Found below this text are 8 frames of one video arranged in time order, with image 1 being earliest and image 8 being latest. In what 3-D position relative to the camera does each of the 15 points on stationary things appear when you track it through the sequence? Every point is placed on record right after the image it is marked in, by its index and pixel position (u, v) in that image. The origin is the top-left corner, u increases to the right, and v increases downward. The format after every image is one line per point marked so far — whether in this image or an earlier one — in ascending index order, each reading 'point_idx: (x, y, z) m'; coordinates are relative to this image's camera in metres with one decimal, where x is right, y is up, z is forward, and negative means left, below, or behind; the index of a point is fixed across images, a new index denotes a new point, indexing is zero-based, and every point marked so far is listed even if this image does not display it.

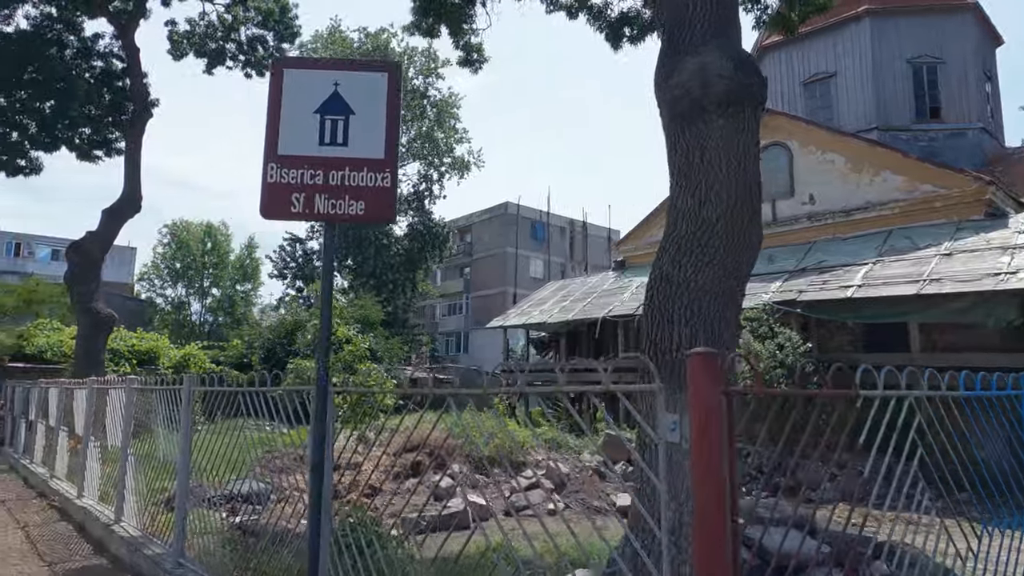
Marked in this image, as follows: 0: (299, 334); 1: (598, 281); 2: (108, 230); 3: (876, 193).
0: (-5.1, -1.1, +19.5) m
1: (+1.9, +0.1, +17.6) m
2: (-8.2, +1.2, +16.3) m
3: (+7.1, +1.8, +15.2) m
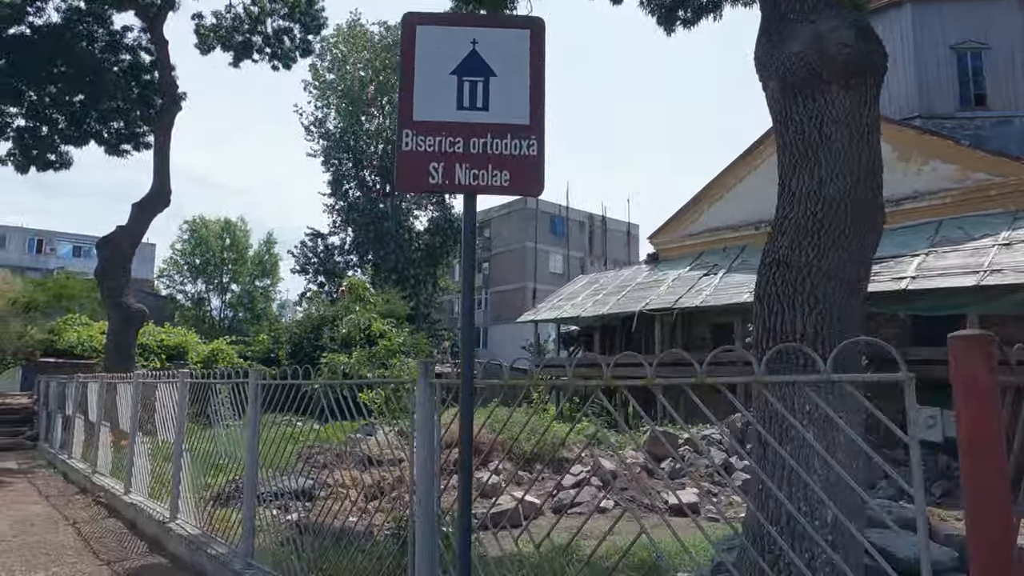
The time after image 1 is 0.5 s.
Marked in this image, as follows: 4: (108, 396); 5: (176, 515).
0: (-4.4, -1.0, +19.4) m
1: (+2.6, +0.3, +17.3) m
2: (-7.5, +1.3, +16.2) m
3: (+7.7, +1.9, +14.8) m
4: (-4.7, -1.3, +9.4) m
5: (-2.7, -1.9, +6.6) m
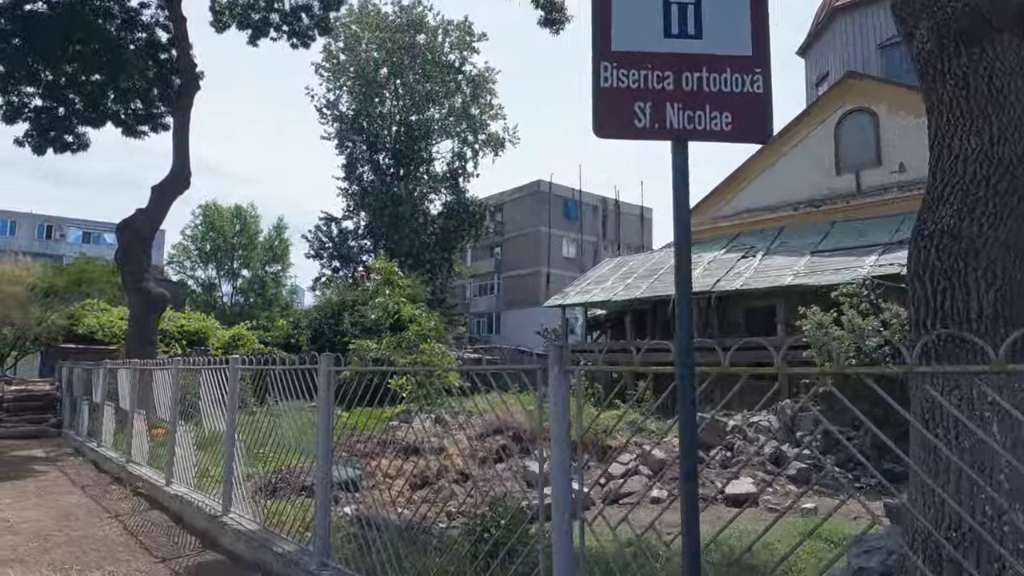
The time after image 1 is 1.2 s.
0: (-3.8, -0.6, +19.0) m
1: (+3.2, +0.6, +16.9) m
2: (-6.9, +1.6, +15.8) m
3: (+8.3, +2.2, +14.4) m
4: (-4.2, -1.1, +9.1) m
5: (-2.2, -1.7, +6.2) m
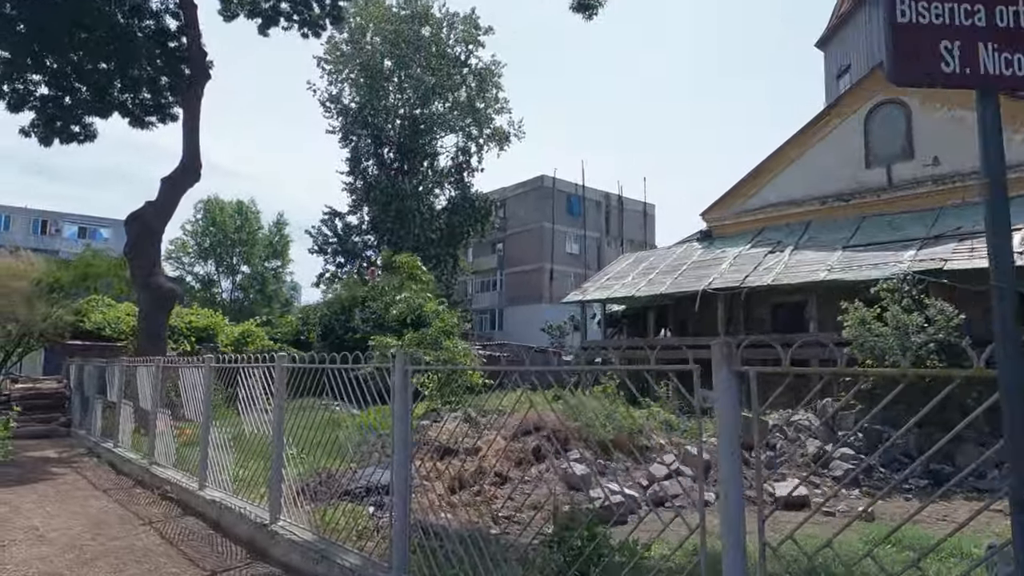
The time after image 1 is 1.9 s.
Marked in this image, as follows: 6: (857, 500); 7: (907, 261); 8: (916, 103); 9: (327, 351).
0: (-3.5, -0.5, +18.6) m
1: (+3.5, +0.7, +16.5) m
2: (-6.5, +1.7, +15.3) m
3: (+8.7, +2.3, +14.1) m
4: (-3.7, -1.0, +8.7) m
5: (-1.7, -1.6, +5.8) m
6: (+4.0, -2.4, +9.4) m
7: (+6.3, +0.4, +12.9) m
8: (+7.6, +3.4, +15.2) m
9: (-4.2, -1.4, +18.5) m
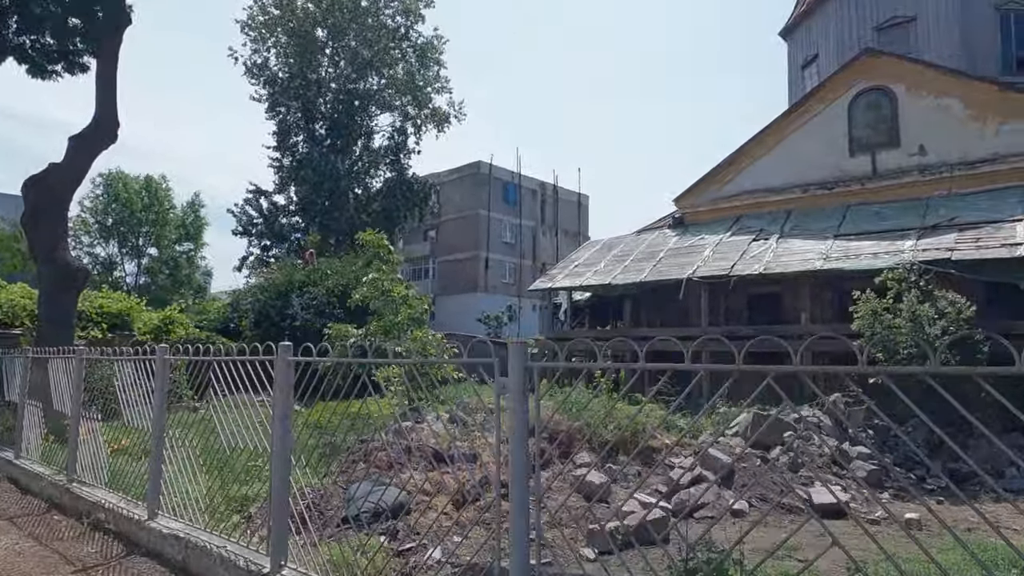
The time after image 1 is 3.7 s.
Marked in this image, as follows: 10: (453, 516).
0: (-4.4, -0.2, +16.7) m
1: (+2.8, +0.9, +15.5) m
2: (-7.1, +2.0, +13.1) m
3: (+8.2, +2.4, +13.6) m
4: (-3.6, -0.7, +6.9) m
5: (-1.3, -1.4, +4.2) m
6: (+4.0, -2.3, +8.5) m
7: (+6.0, +0.6, +12.1) m
8: (+7.0, +3.6, +14.6) m
9: (-5.2, -1.1, +16.6) m
10: (-0.5, -1.9, +6.7) m
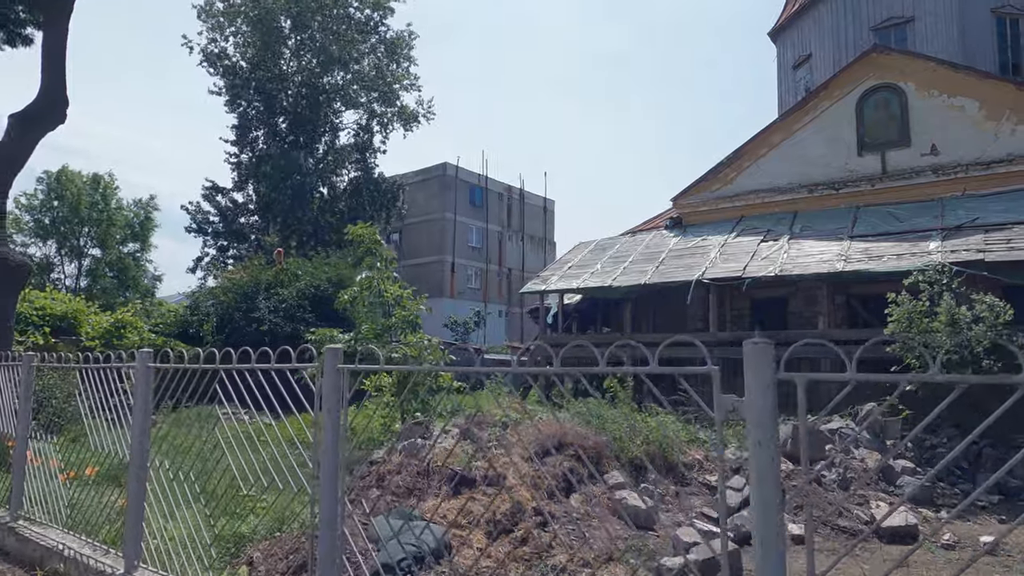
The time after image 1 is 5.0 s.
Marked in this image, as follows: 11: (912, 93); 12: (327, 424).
0: (-4.7, -0.2, +15.3) m
1: (+2.6, +0.8, +14.6) m
2: (-7.1, +2.1, +11.6) m
3: (+8.1, +2.3, +13.0) m
4: (-3.2, -0.7, +5.5) m
5: (-0.8, -1.3, +3.1) m
6: (+4.2, -2.3, +7.6) m
7: (+6.0, +0.5, +11.4) m
8: (+6.9, +3.5, +14.0) m
9: (-5.4, -1.1, +15.1) m
10: (-0.1, -1.8, +5.6) m
11: (+6.9, +3.4, +13.9) m
12: (-0.8, -0.7, +3.8) m
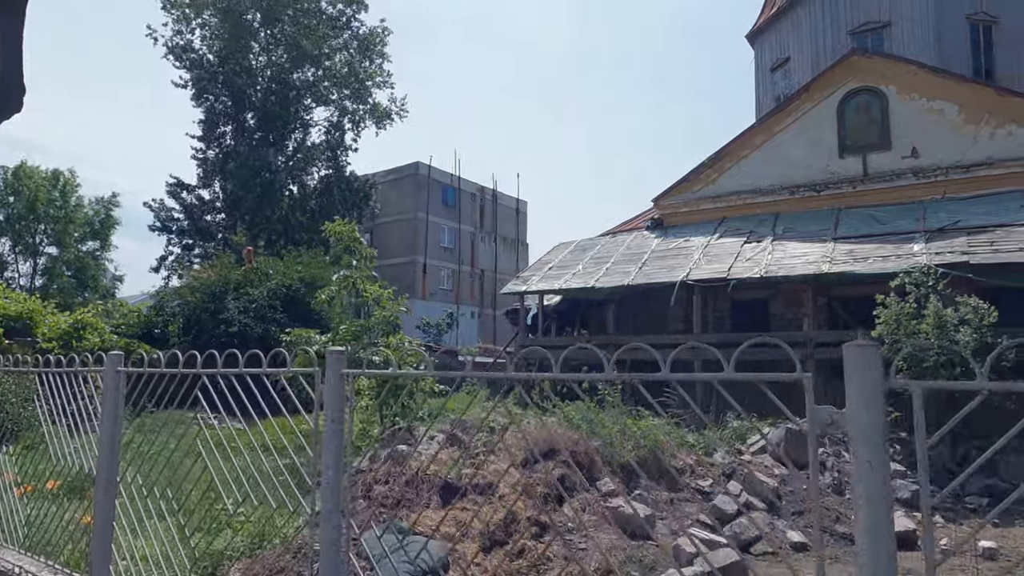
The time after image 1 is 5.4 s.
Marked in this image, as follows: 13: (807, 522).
0: (-5.1, -0.2, +14.8) m
1: (+2.2, +0.8, +14.3) m
2: (-7.3, +2.1, +11.0) m
3: (+7.8, +2.3, +13.0) m
4: (-3.2, -0.6, +5.1) m
5: (-0.7, -1.3, +2.7) m
6: (+4.1, -2.3, +7.5) m
7: (+5.7, +0.5, +11.4) m
8: (+6.6, +3.4, +13.9) m
9: (-5.8, -1.1, +14.6) m
10: (-0.2, -1.8, +5.2) m
11: (+6.5, +3.3, +13.9) m
12: (-0.8, -0.6, +3.5) m
13: (+2.6, -2.1, +7.2) m
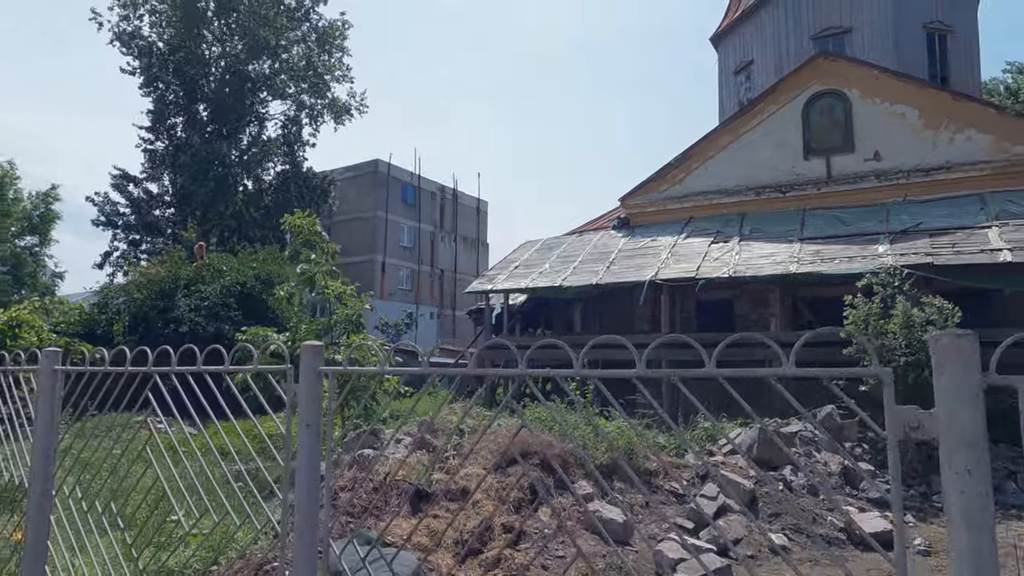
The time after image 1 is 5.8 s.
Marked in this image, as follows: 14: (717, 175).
0: (-5.7, -0.1, +14.2) m
1: (+1.6, +0.8, +14.2) m
2: (-7.7, +2.2, +10.3) m
3: (+7.3, +2.2, +13.1) m
4: (-3.3, -0.6, +4.6) m
5: (-0.7, -1.3, +2.4) m
6: (+3.8, -2.3, +7.4) m
7: (+5.3, +0.5, +11.4) m
8: (+6.0, +3.4, +14.0) m
9: (-6.4, -1.0, +13.9) m
10: (-0.3, -1.8, +4.9) m
11: (+6.0, +3.3, +13.9) m
12: (-0.8, -0.6, +3.1) m
13: (+2.4, -2.1, +7.0) m
14: (+3.7, +2.1, +14.8) m
